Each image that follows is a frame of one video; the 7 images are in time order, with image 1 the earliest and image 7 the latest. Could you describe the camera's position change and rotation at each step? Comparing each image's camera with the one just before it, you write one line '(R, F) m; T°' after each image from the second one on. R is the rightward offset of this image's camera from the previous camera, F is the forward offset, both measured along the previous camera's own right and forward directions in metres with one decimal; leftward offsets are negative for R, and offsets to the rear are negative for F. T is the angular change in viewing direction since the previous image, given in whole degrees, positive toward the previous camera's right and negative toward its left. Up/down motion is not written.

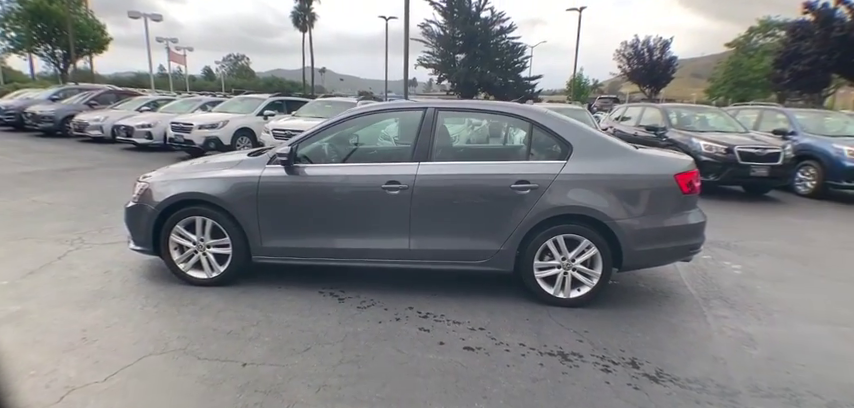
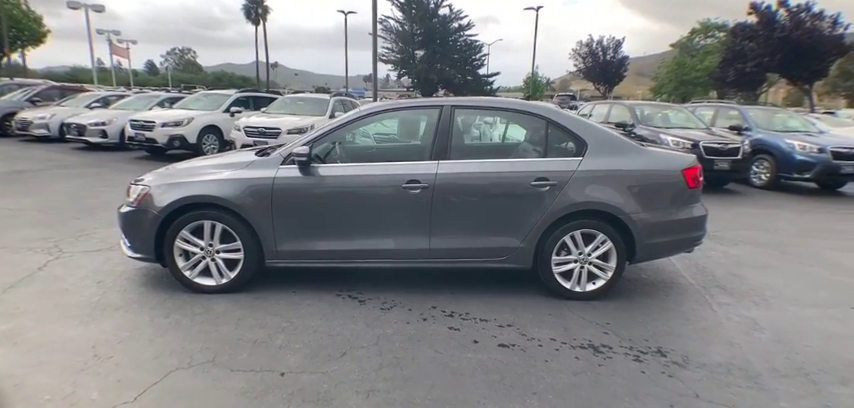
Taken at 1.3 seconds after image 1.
(-0.5, 0.0) m; +6°
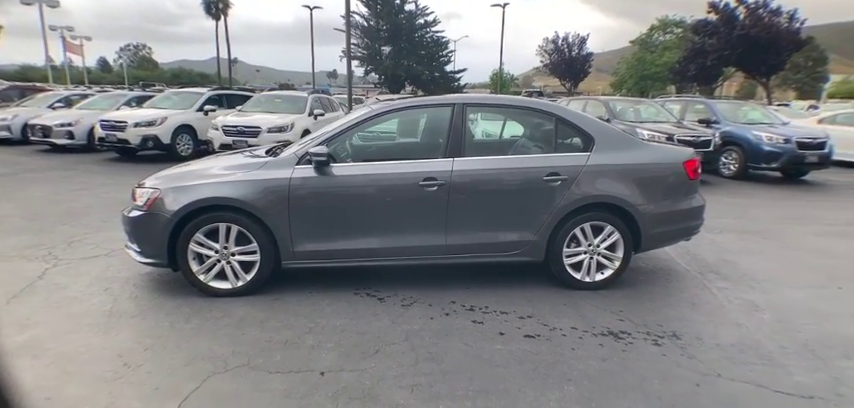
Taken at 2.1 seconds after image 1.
(-0.4, 0.0) m; +4°
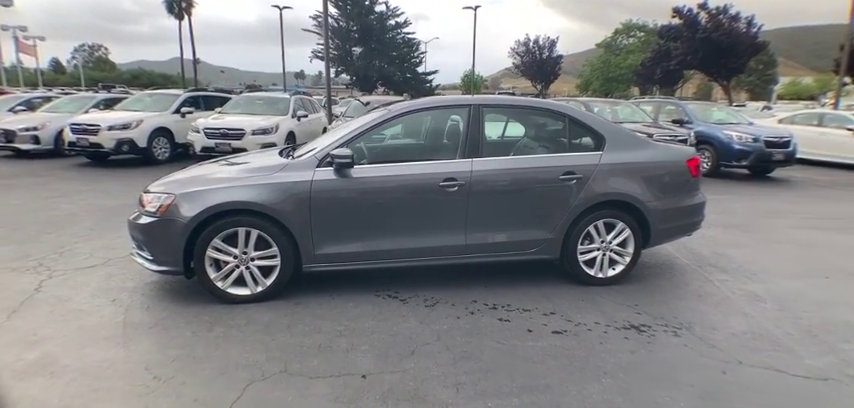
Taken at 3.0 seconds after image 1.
(-0.4, 0.0) m; +4°
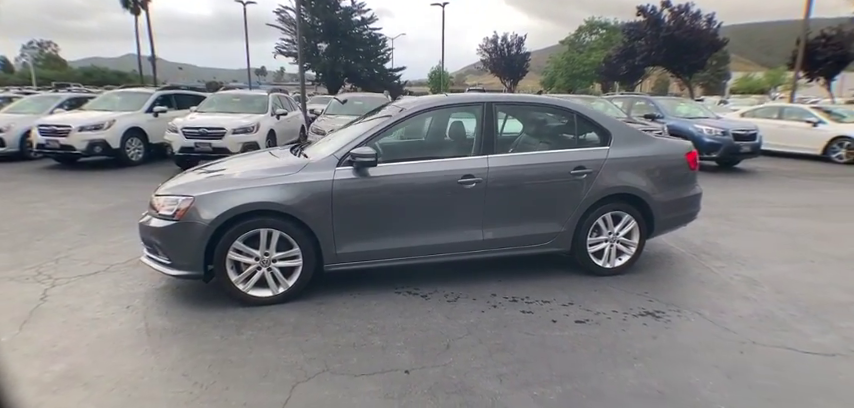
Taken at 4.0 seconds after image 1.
(-0.4, 0.0) m; +4°
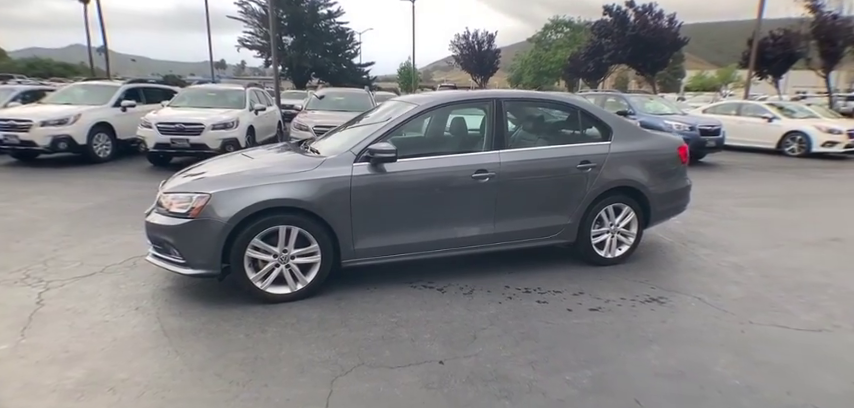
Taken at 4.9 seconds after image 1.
(-0.4, 0.0) m; +4°
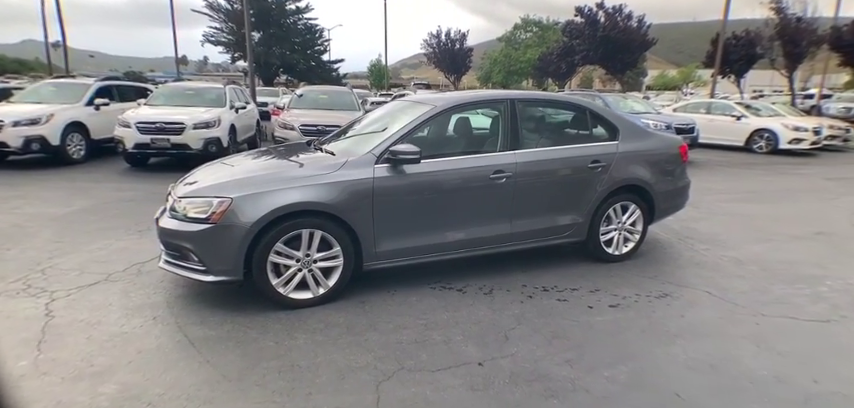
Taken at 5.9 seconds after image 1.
(-0.4, 0.0) m; +4°
